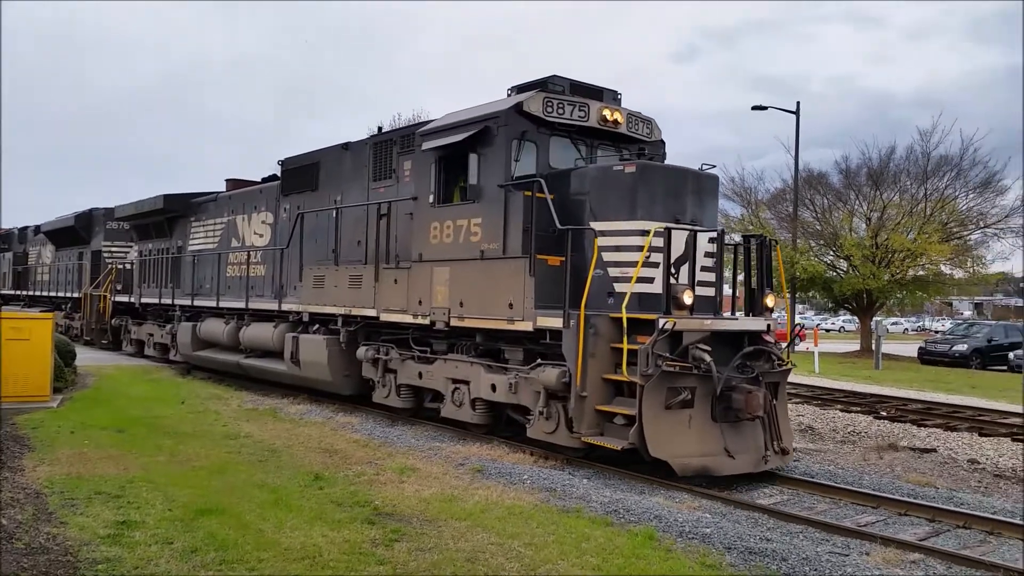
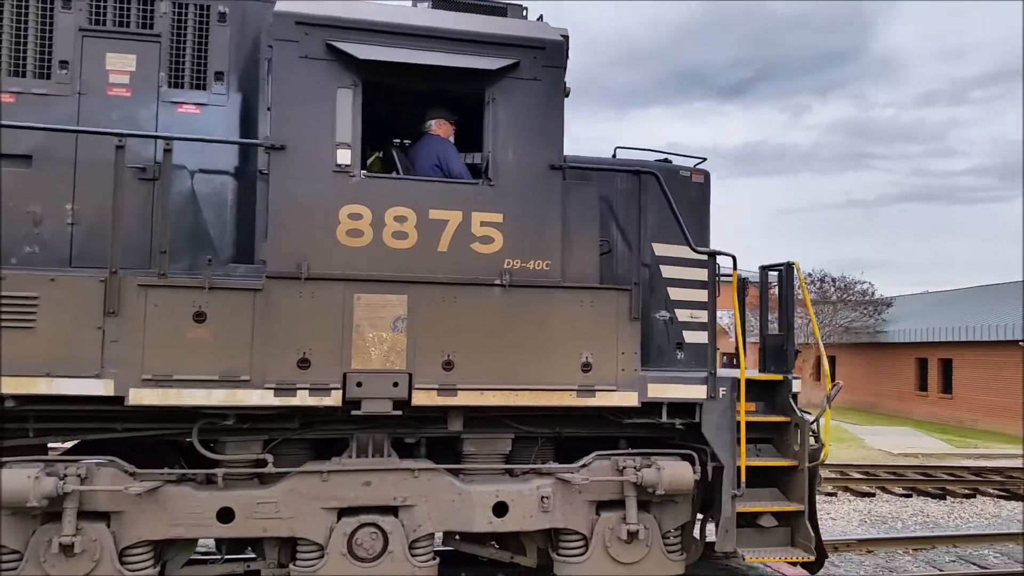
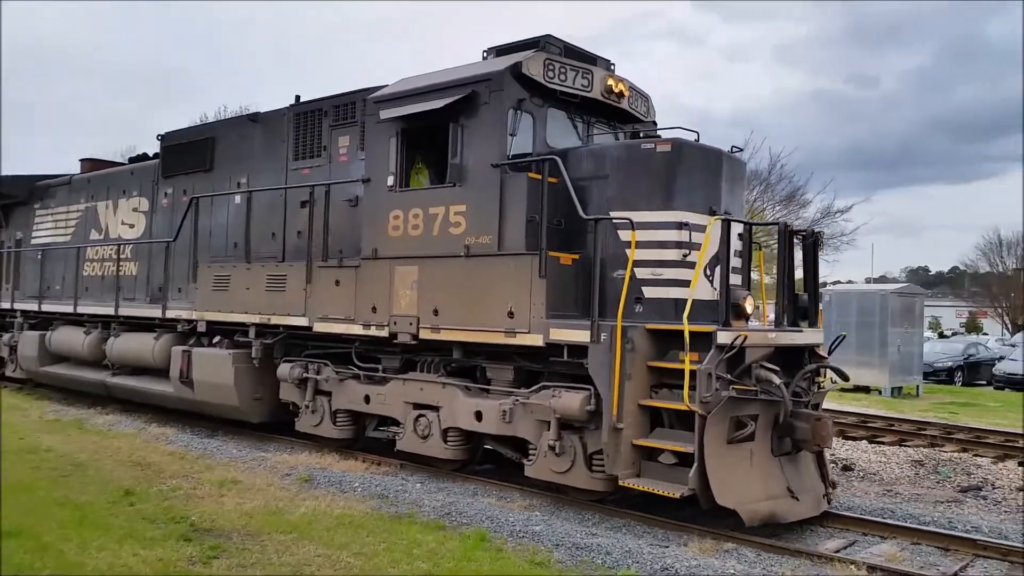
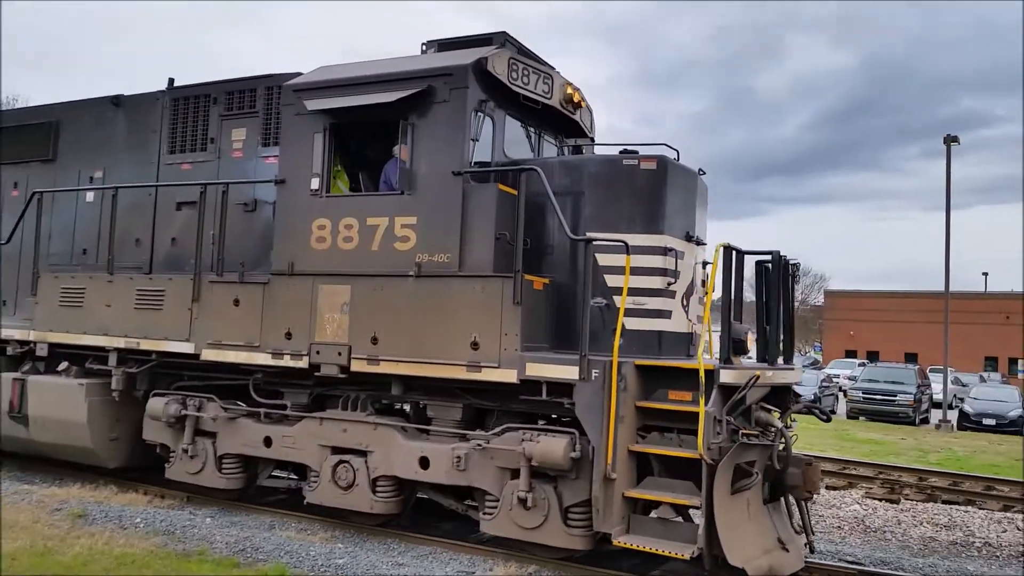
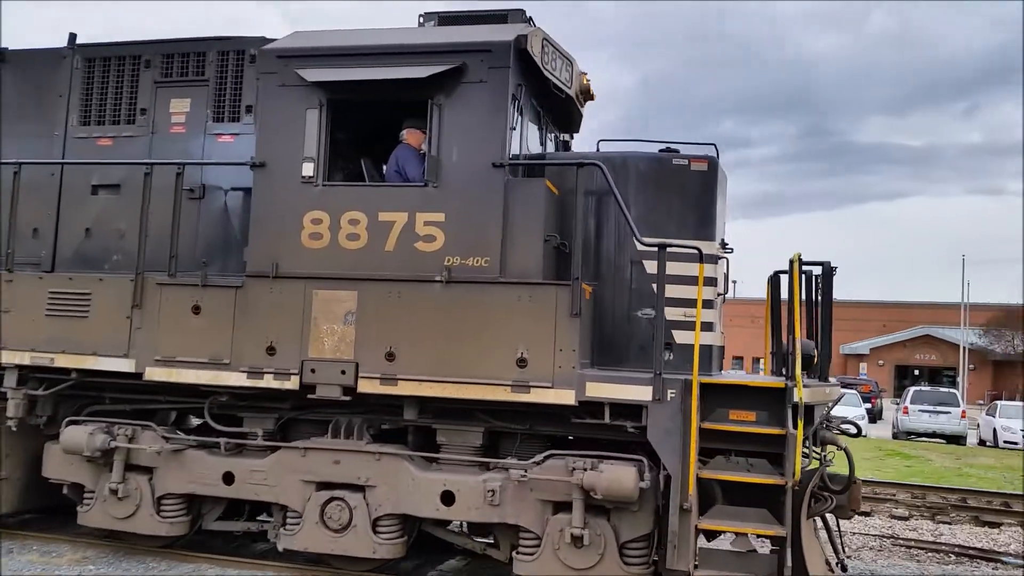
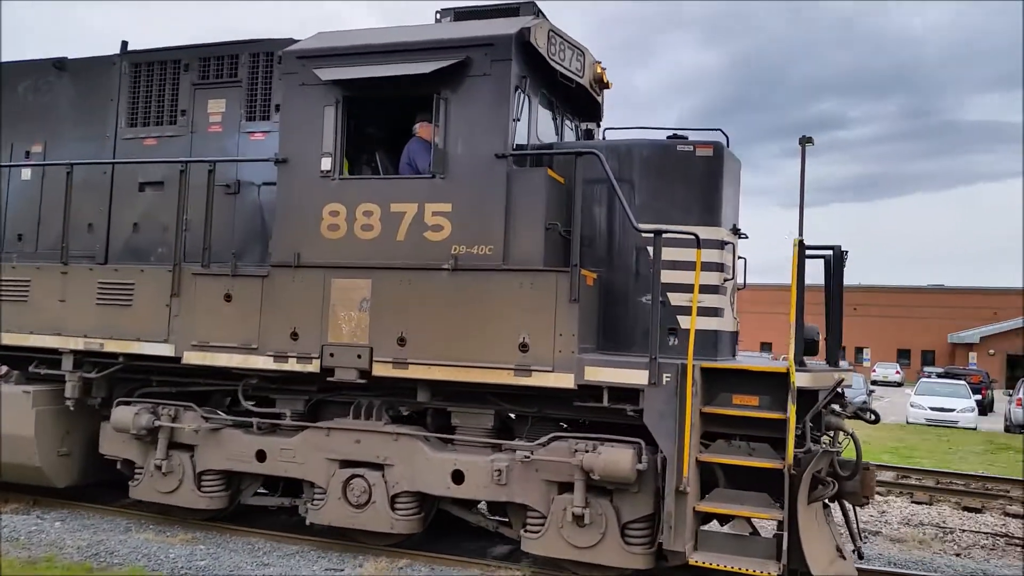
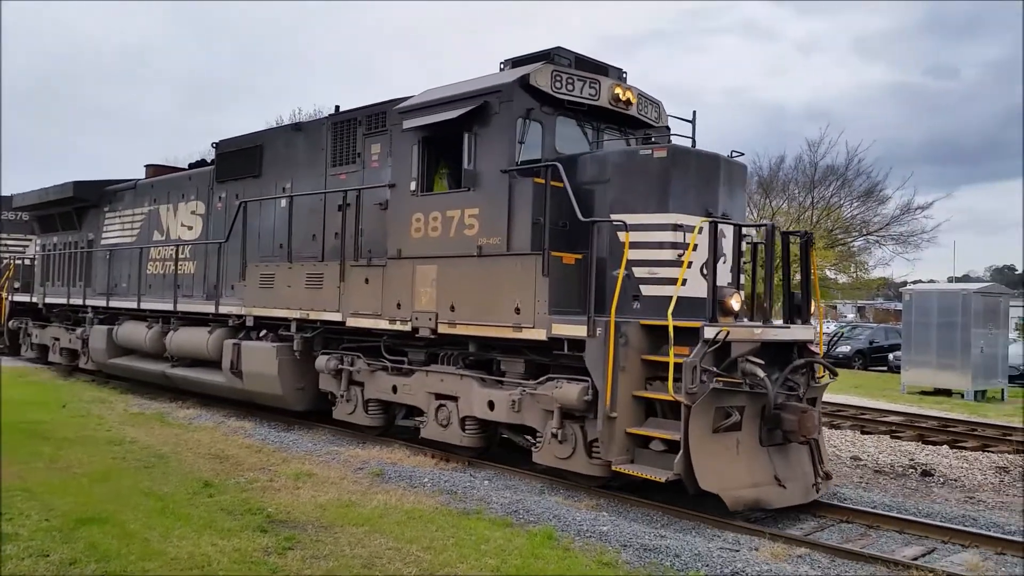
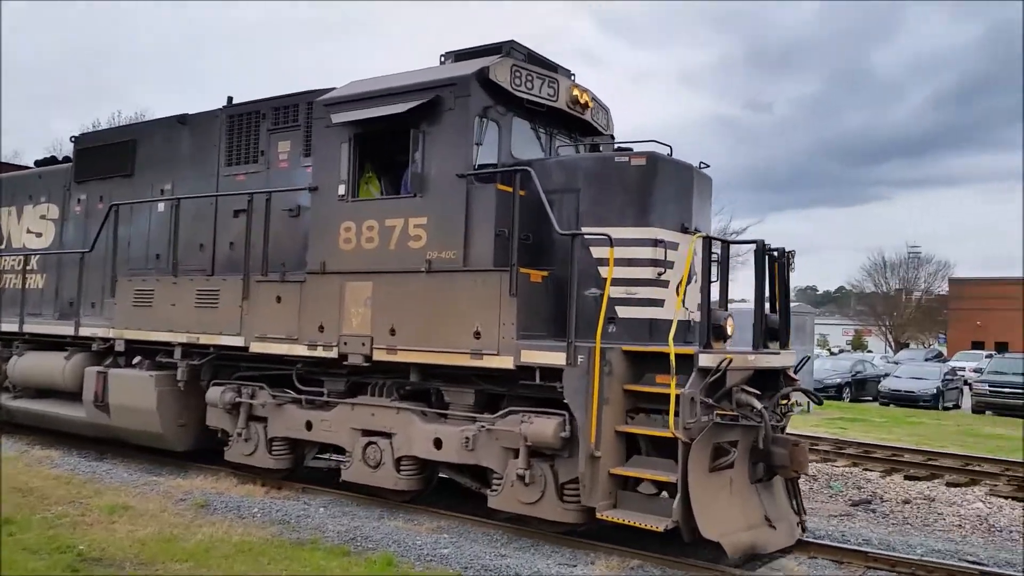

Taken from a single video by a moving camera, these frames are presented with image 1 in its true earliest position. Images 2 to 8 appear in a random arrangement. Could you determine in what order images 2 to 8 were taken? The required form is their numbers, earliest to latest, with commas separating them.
7, 3, 8, 4, 6, 5, 2
